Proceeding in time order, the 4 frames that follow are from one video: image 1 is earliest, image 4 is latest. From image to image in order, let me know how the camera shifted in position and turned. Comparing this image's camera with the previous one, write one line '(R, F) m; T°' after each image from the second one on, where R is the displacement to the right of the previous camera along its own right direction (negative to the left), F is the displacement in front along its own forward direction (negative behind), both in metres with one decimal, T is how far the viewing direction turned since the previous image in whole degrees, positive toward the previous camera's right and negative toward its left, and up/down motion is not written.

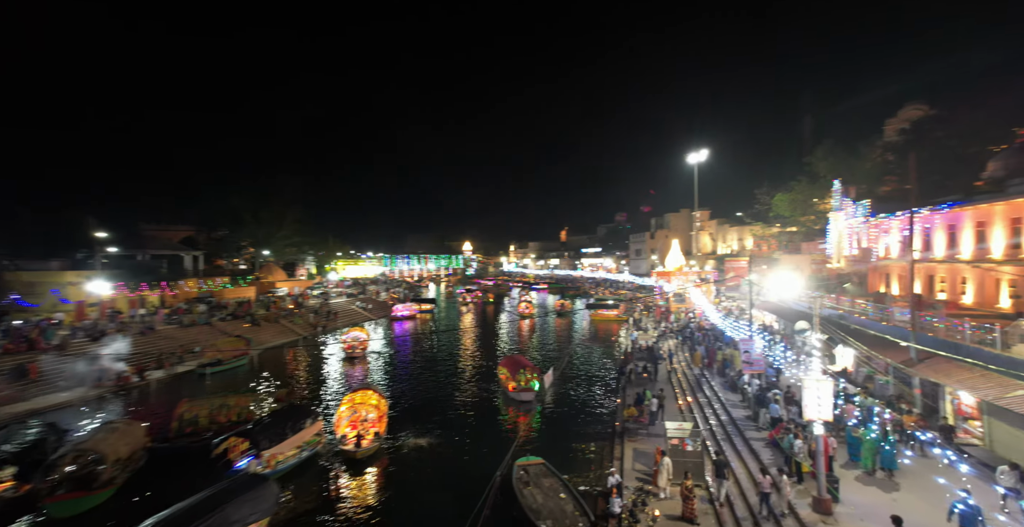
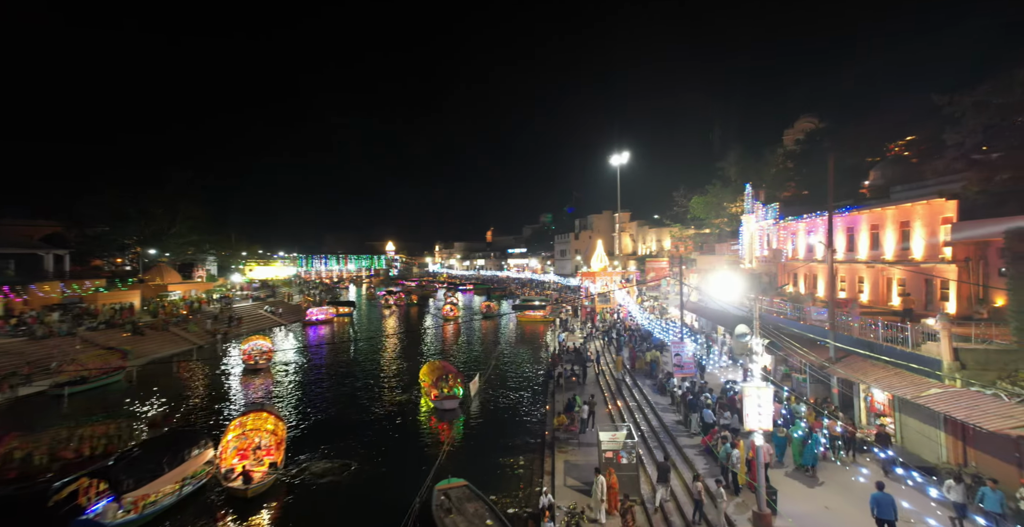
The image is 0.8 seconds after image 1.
(+0.1, +1.2) m; +9°
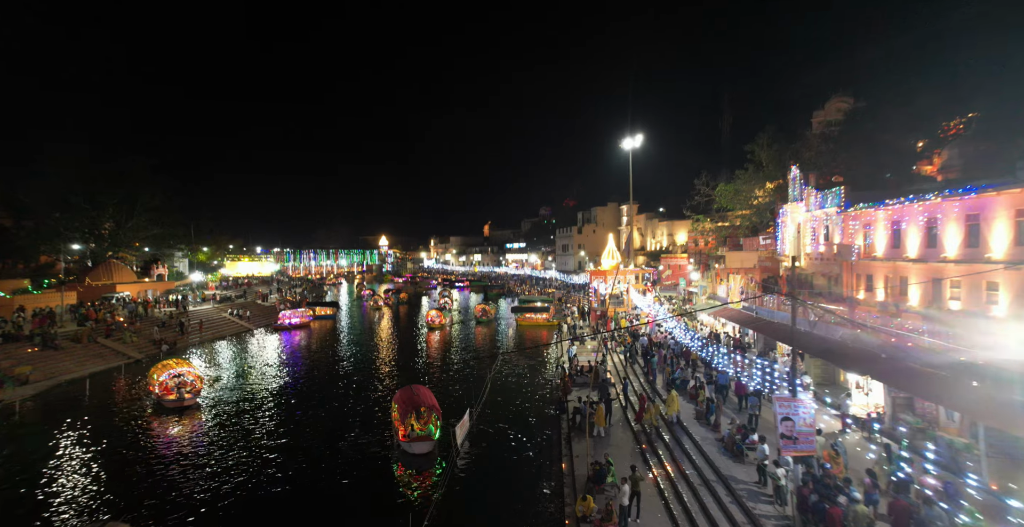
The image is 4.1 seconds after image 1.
(-0.1, +5.2) m; 0°
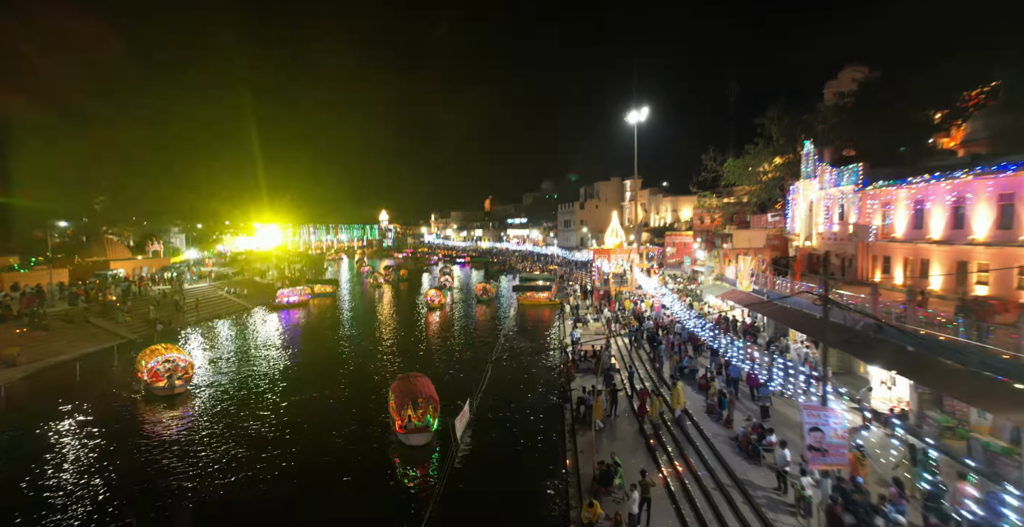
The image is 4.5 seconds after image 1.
(0.0, +0.9) m; 0°
